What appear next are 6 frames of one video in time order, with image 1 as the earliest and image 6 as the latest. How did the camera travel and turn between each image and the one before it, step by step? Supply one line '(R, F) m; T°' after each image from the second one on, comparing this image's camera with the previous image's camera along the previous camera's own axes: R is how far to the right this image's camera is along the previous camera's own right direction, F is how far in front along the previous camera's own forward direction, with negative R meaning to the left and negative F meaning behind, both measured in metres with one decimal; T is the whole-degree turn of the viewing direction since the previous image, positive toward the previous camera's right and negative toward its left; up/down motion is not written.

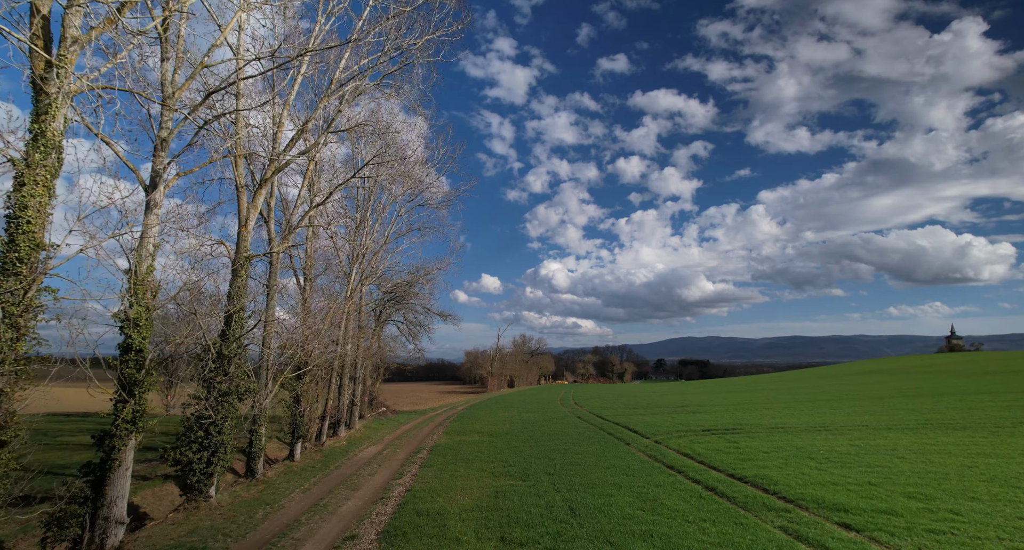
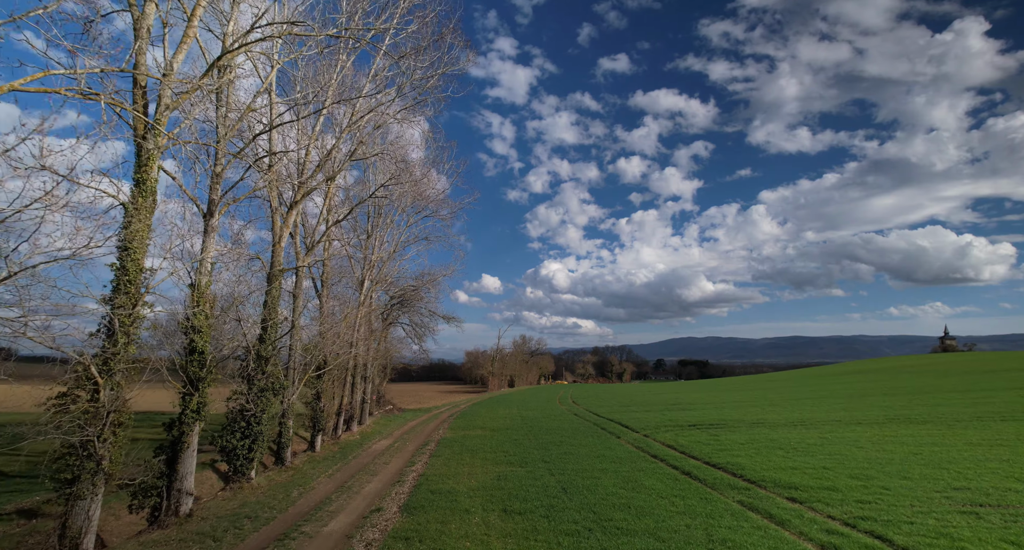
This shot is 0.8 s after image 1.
(0.0, -2.0) m; 0°
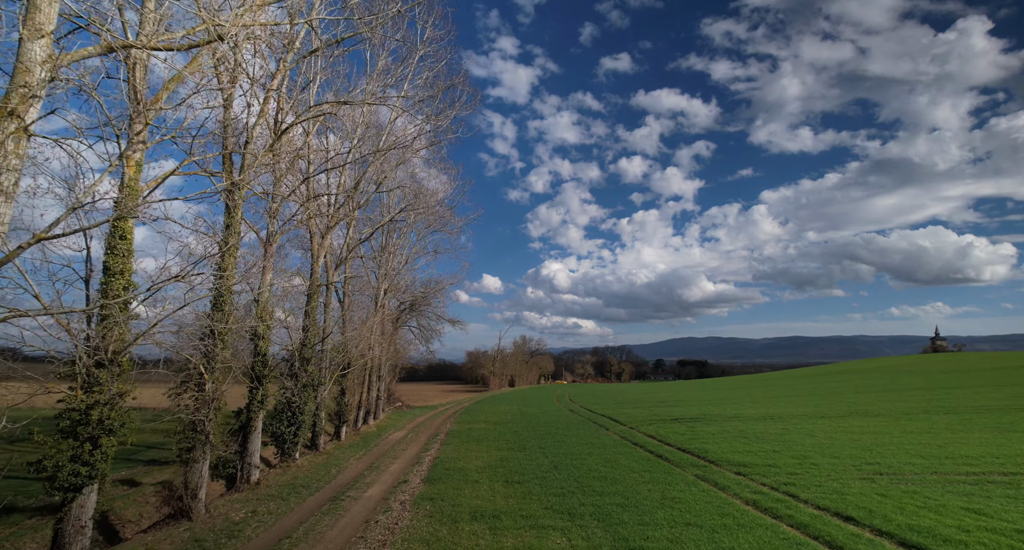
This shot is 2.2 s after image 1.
(0.0, -3.0) m; 0°
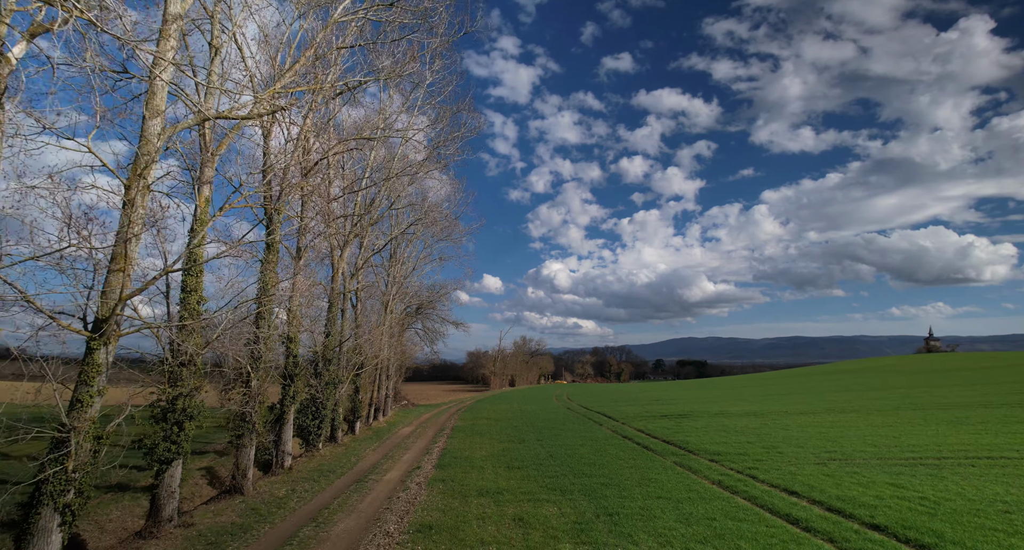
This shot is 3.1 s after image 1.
(0.0, -2.1) m; 0°
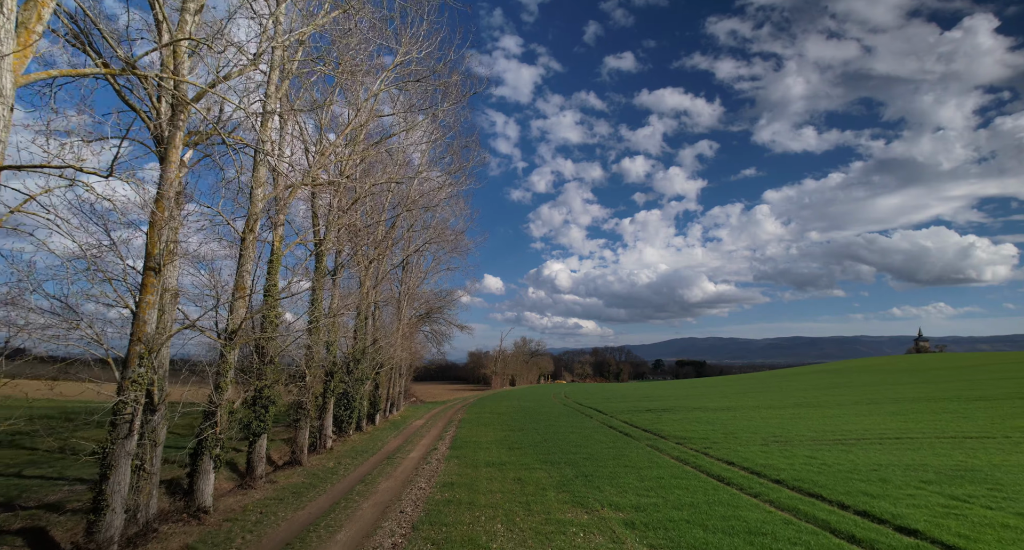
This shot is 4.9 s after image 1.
(0.0, -3.6) m; 0°
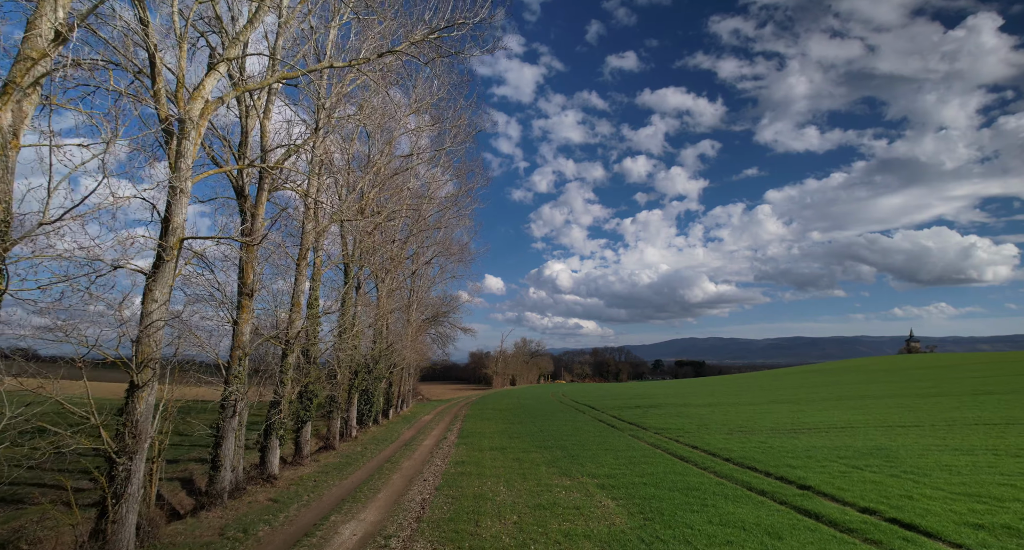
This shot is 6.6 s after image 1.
(0.0, -3.1) m; 0°
